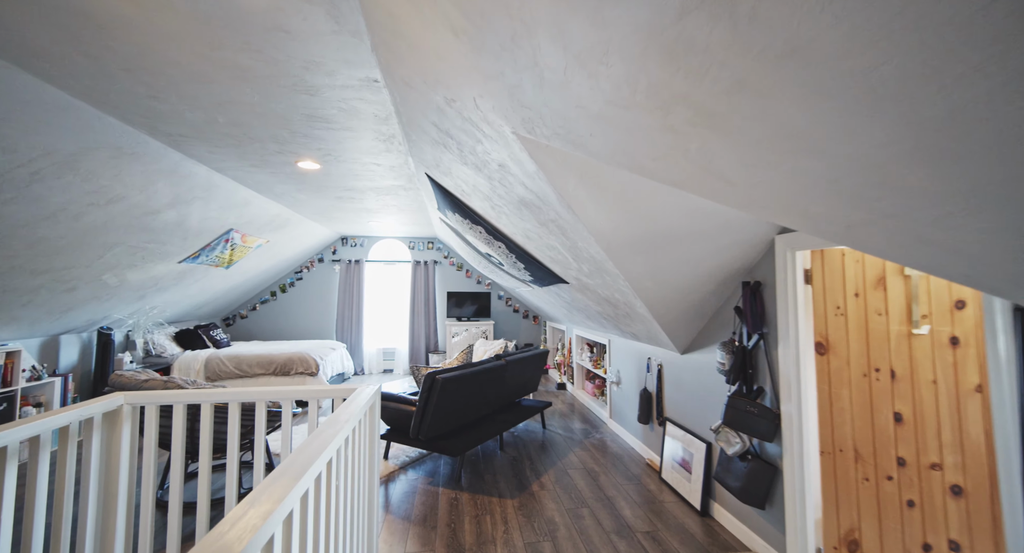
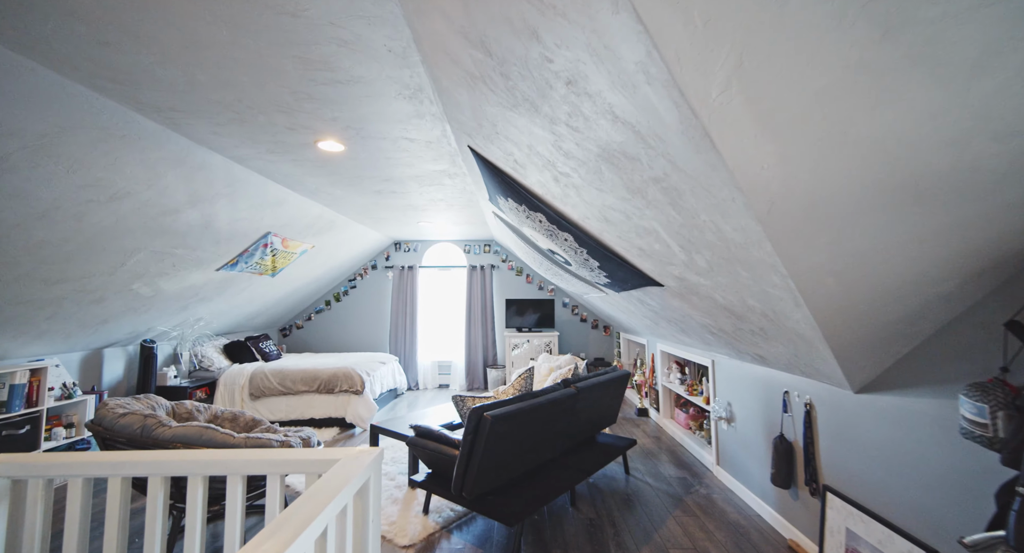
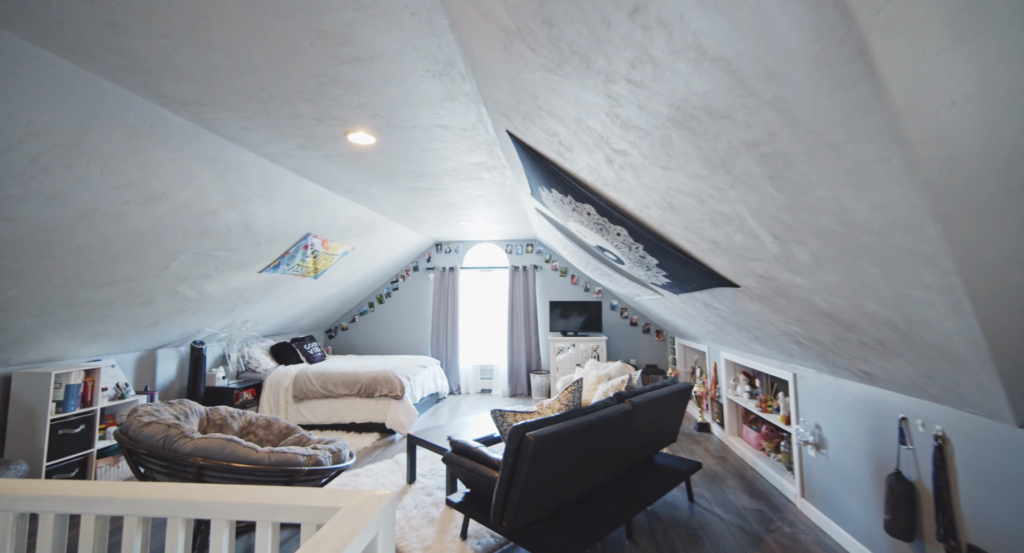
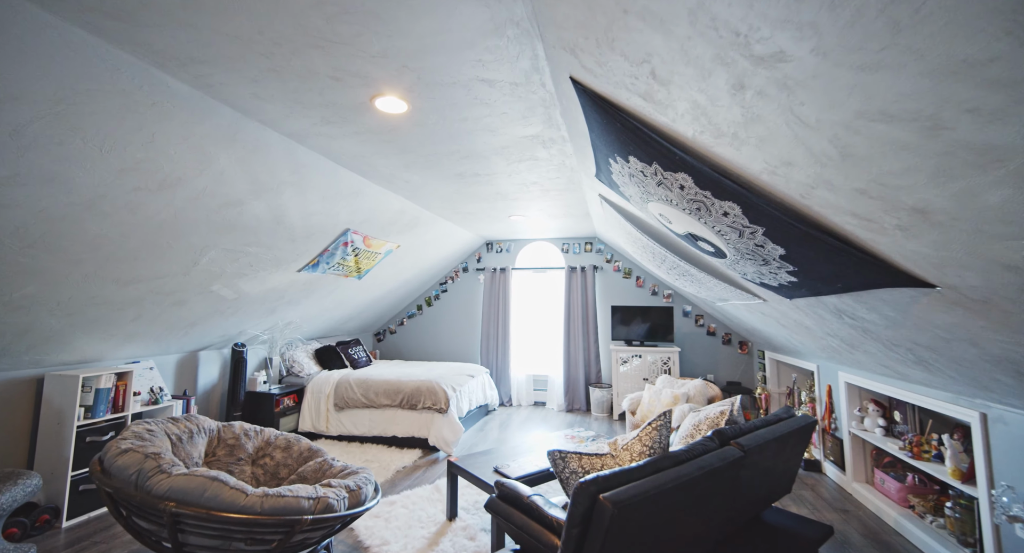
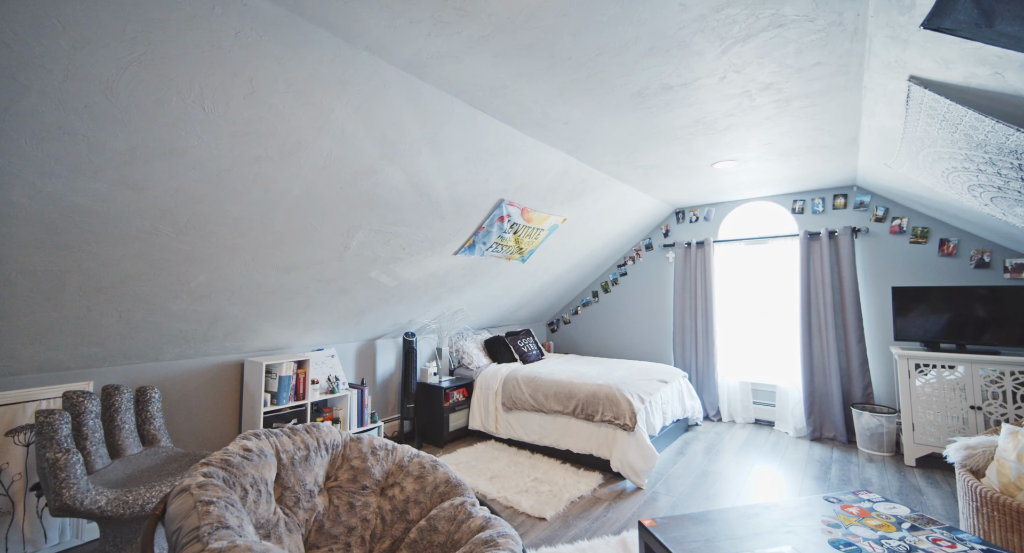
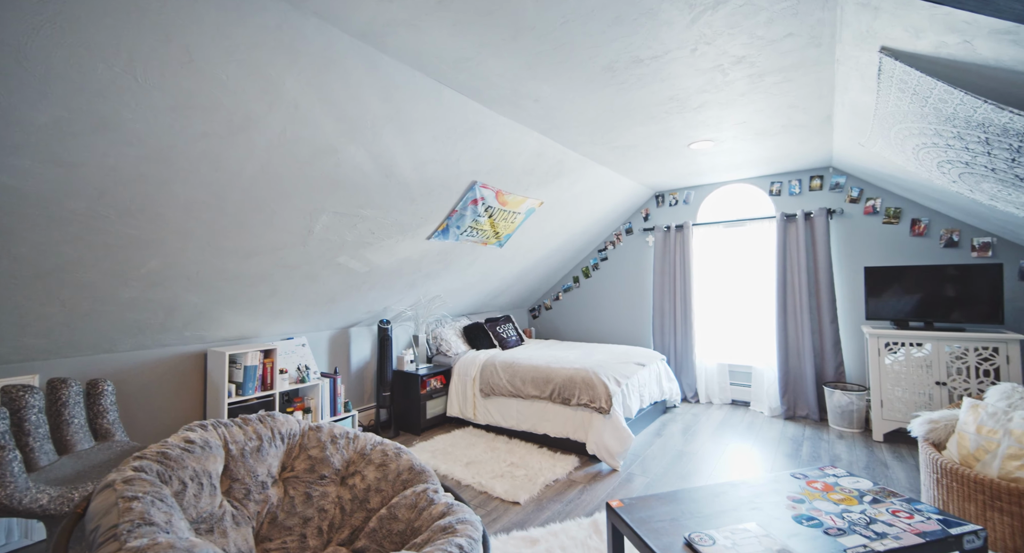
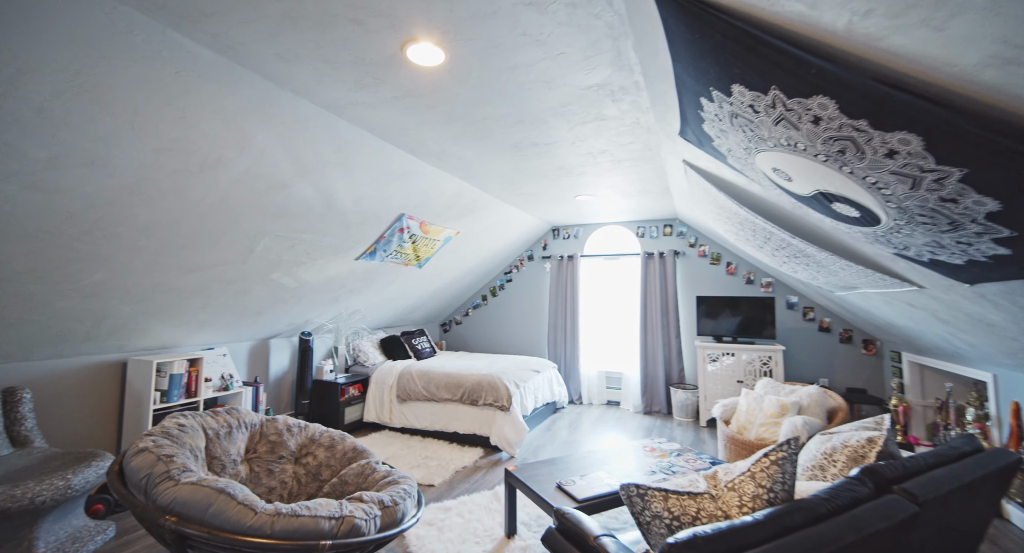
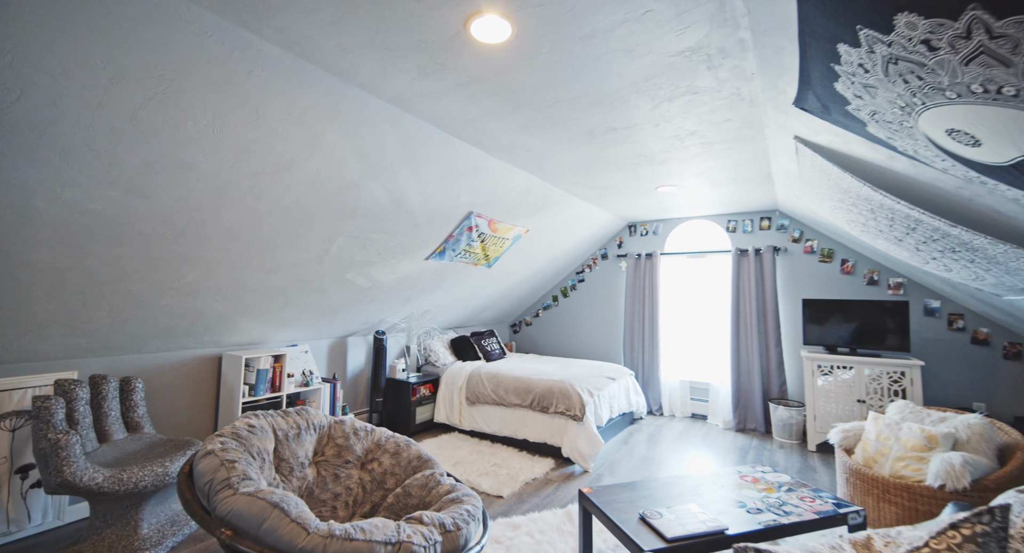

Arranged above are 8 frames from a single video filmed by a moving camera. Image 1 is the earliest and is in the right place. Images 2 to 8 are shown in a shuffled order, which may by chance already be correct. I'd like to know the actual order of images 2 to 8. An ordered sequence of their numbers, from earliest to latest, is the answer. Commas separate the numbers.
2, 3, 4, 7, 8, 5, 6
